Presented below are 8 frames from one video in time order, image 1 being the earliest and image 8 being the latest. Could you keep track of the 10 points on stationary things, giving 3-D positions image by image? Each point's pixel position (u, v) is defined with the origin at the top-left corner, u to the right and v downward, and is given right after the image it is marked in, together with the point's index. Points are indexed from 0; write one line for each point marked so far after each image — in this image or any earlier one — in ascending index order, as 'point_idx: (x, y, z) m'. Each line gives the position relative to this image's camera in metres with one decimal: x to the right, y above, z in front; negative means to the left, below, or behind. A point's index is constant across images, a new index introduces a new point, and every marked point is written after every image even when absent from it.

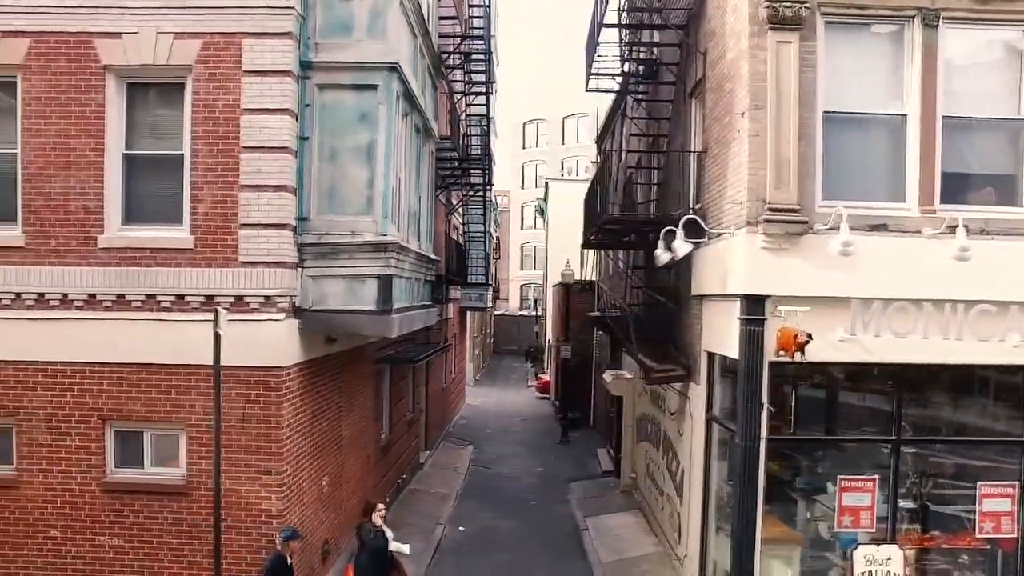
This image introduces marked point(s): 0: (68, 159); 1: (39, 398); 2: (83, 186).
0: (-5.1, +1.5, +7.1) m
1: (-5.5, -1.3, +7.1) m
2: (-5.0, +1.2, +7.1) m
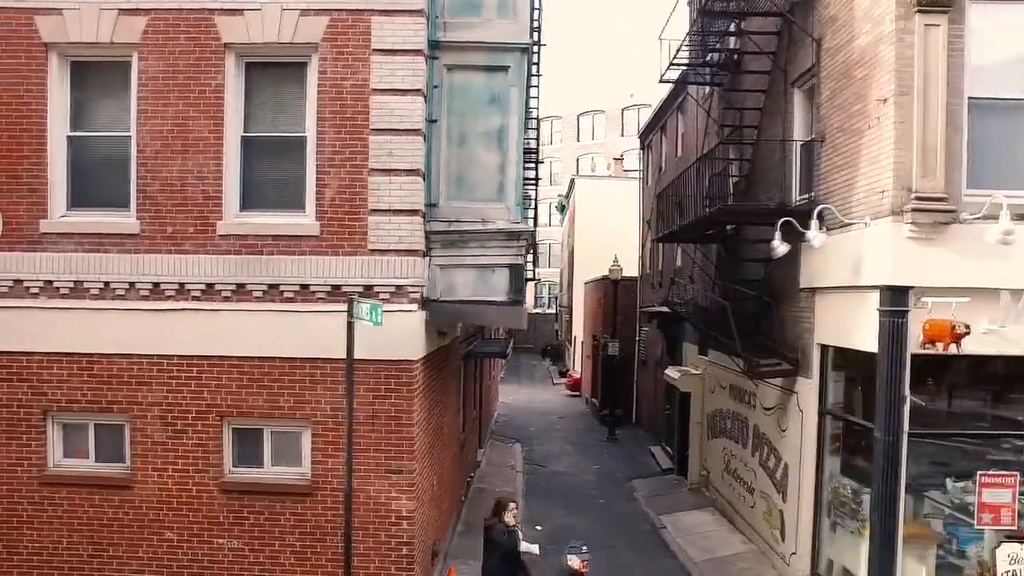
0: (-3.6, +1.6, +6.7) m
1: (-4.0, -1.2, +6.7) m
2: (-3.4, +1.3, +6.7) m
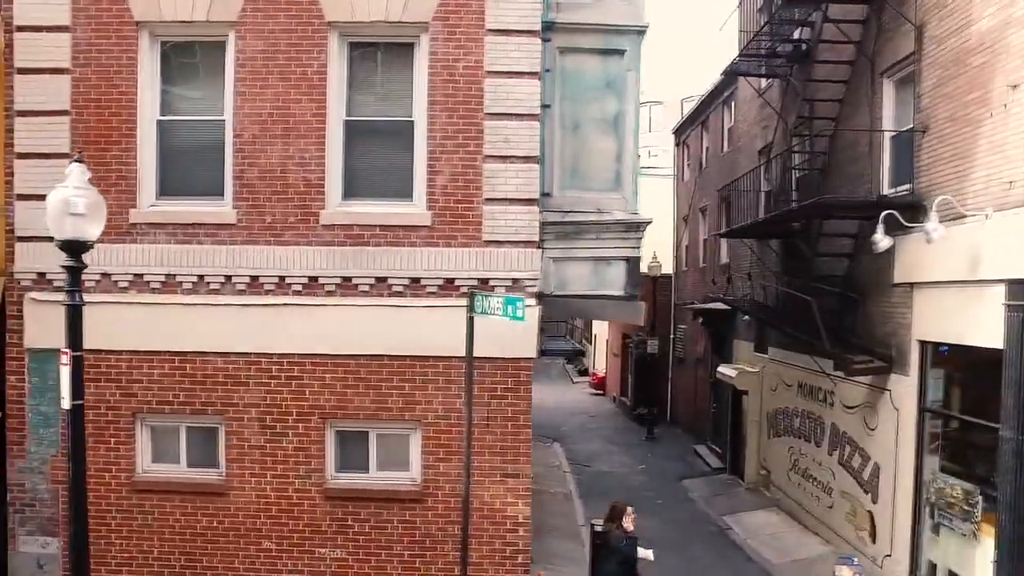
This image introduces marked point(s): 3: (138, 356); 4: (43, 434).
0: (-2.3, +1.7, +6.3) m
1: (-2.7, -1.1, +6.3) m
2: (-2.1, +1.4, +6.3) m
3: (-3.9, -0.7, +6.4) m
4: (-5.0, -1.6, +6.5) m
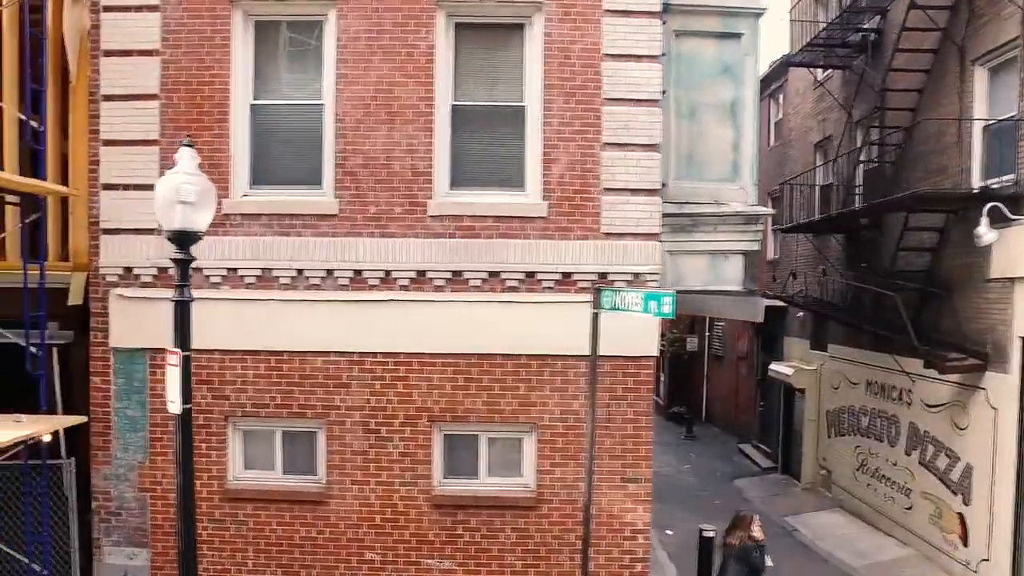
0: (-1.2, +1.7, +5.9) m
1: (-1.5, -1.1, +6.0) m
2: (-1.0, +1.4, +5.9) m
3: (-2.8, -0.7, +6.0) m
4: (-3.8, -1.5, +6.1) m
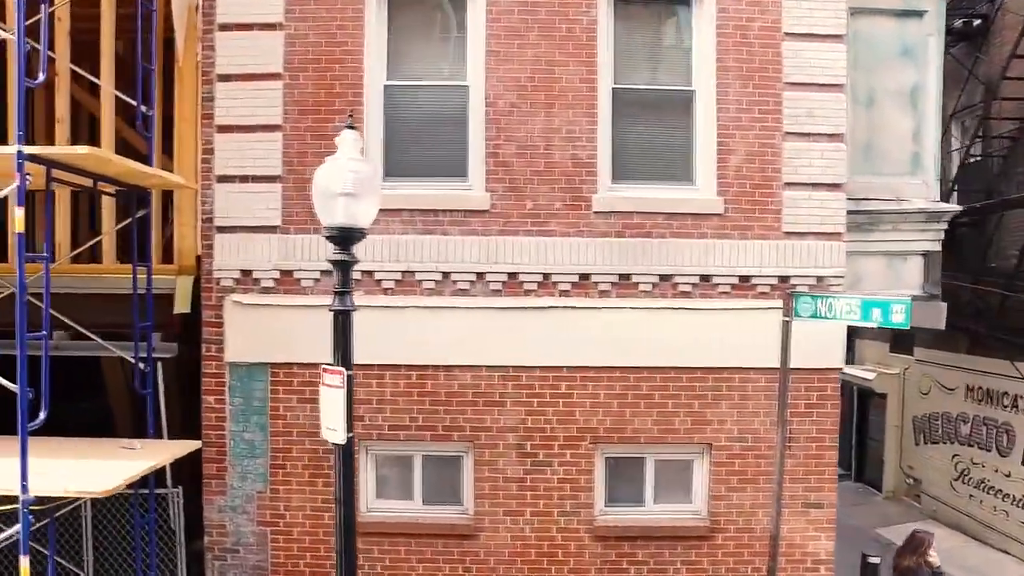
0: (+0.3, +1.7, +5.2) m
1: (0.0, -1.1, +5.3) m
2: (+0.5, +1.4, +5.3) m
3: (-1.3, -0.7, +5.3) m
4: (-2.3, -1.6, +5.3) m
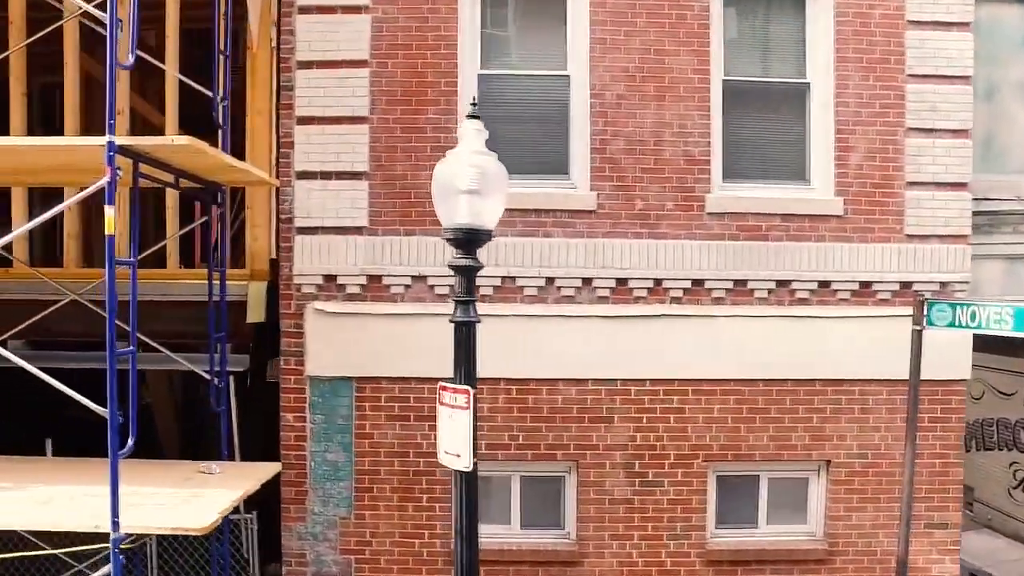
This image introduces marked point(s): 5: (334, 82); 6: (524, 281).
0: (+1.2, +1.6, +4.9) m
1: (+0.8, -1.2, +4.9) m
2: (+1.4, +1.3, +4.9) m
3: (-0.4, -0.8, +4.8) m
4: (-1.5, -1.6, +4.9) m
5: (-1.4, +1.6, +4.8) m
6: (+0.1, +0.1, +4.8) m
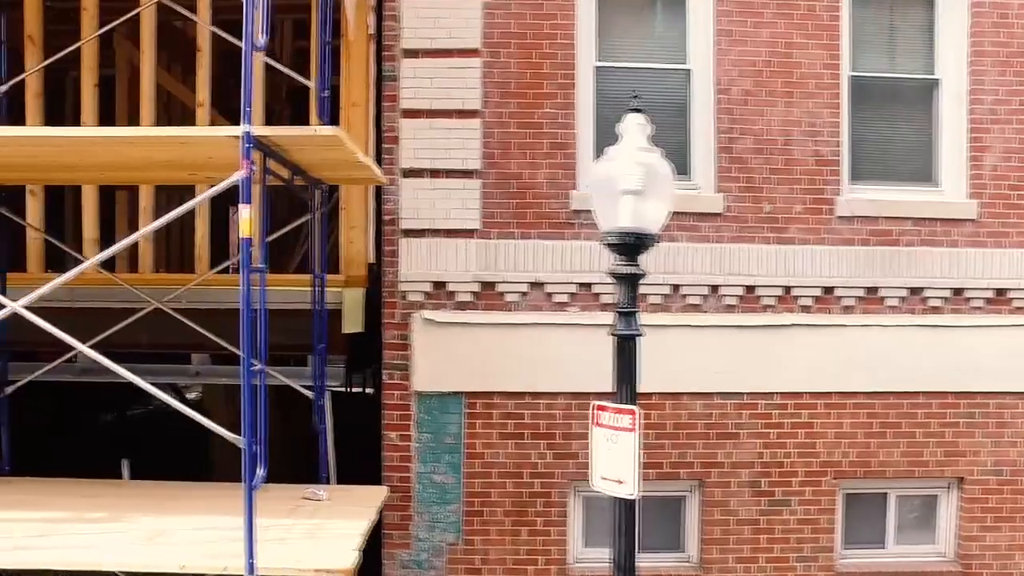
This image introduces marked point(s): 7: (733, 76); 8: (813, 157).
0: (+2.1, +1.6, +4.6) m
1: (+1.7, -1.2, +4.6) m
2: (+2.3, +1.3, +4.6) m
3: (+0.5, -0.8, +4.5) m
4: (-0.6, -1.7, +4.5) m
5: (-0.5, +1.6, +4.5) m
6: (+1.0, 0.0, +4.5) m
7: (+1.7, +1.6, +4.5) m
8: (+2.3, +1.0, +4.6) m
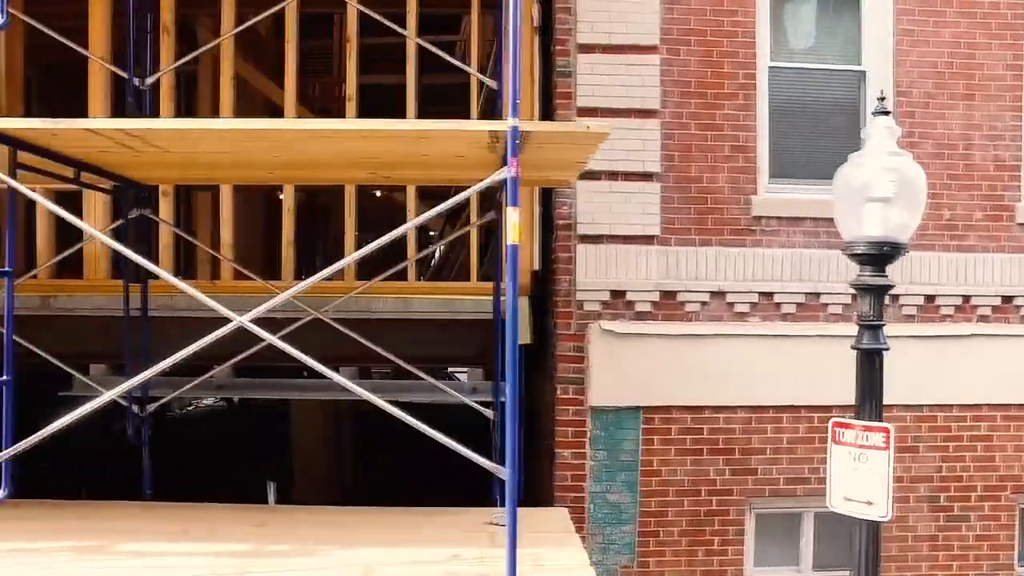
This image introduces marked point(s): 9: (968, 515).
0: (+3.4, +1.5, +4.4) m
1: (+3.0, -1.3, +4.4) m
2: (+3.6, +1.2, +4.4) m
3: (+1.8, -0.9, +4.3) m
4: (+0.7, -1.7, +4.3) m
5: (+0.8, +1.5, +4.2) m
6: (+2.3, -0.1, +4.3) m
7: (+2.9, +1.5, +4.4) m
8: (+3.5, +0.9, +4.4) m
9: (+3.4, -1.7, +4.5) m
